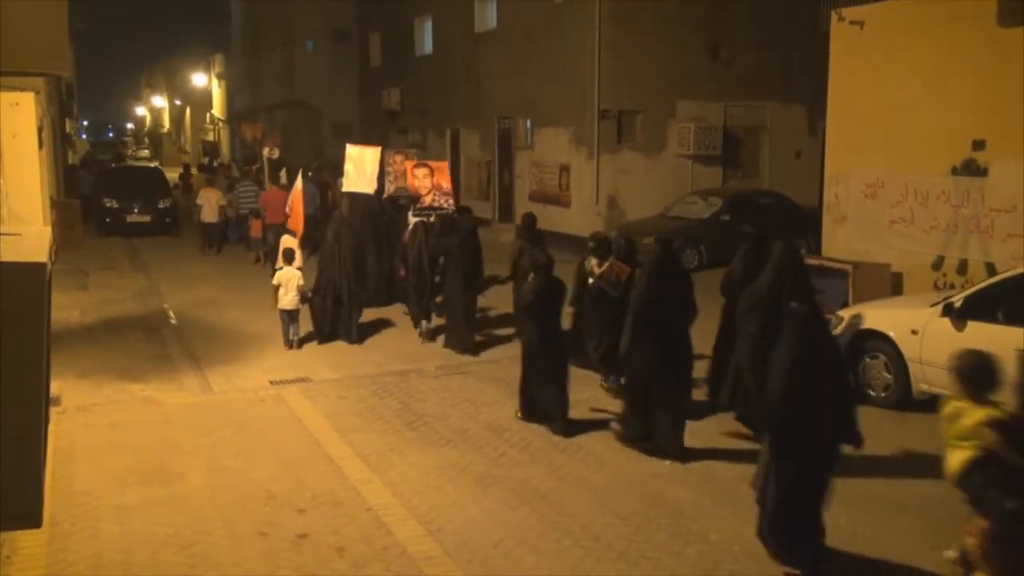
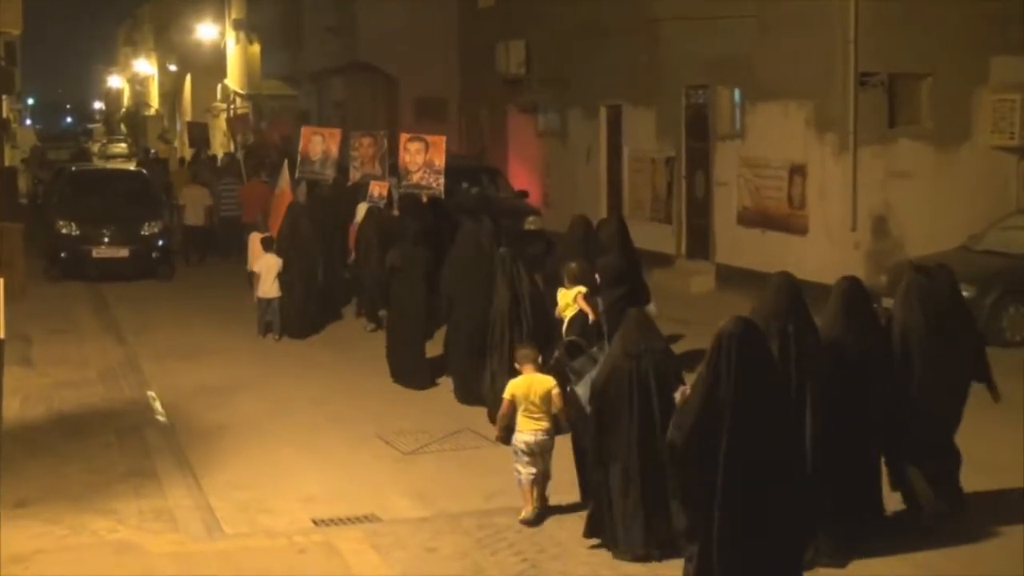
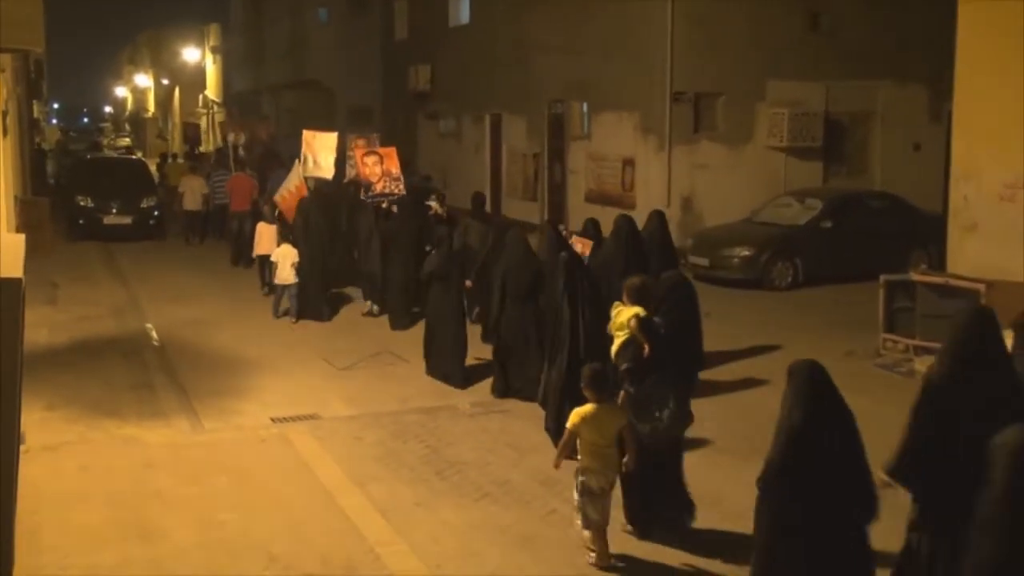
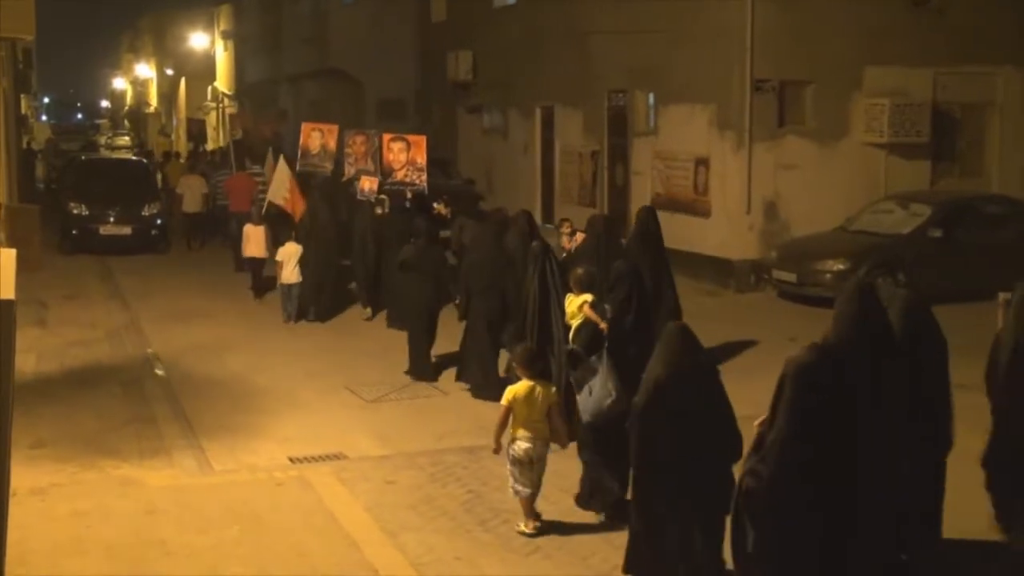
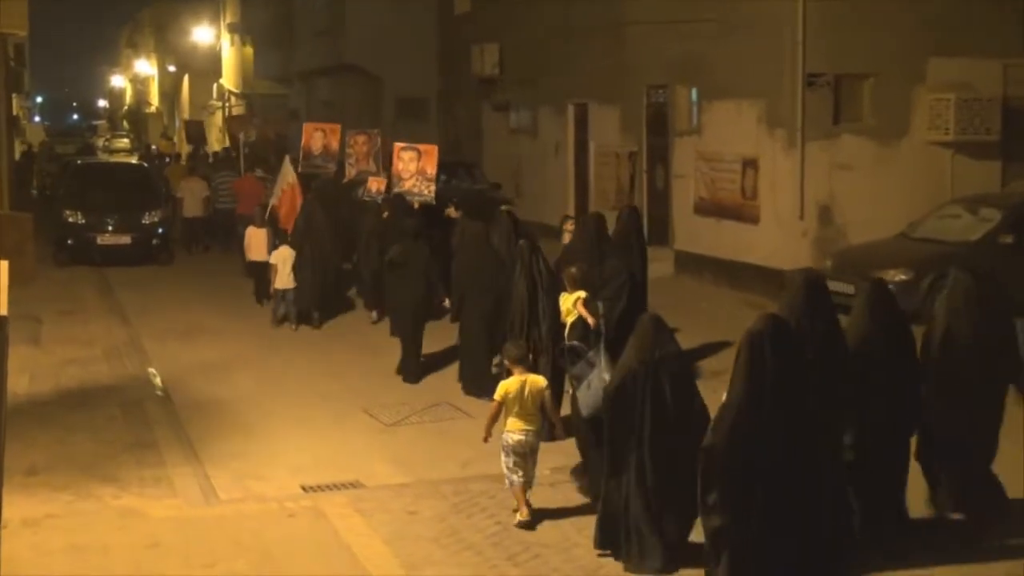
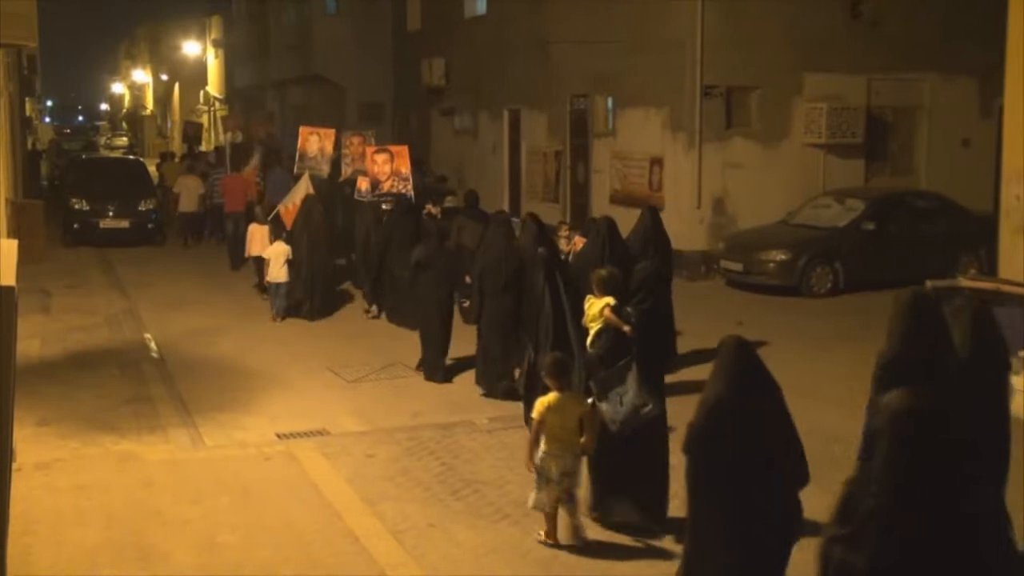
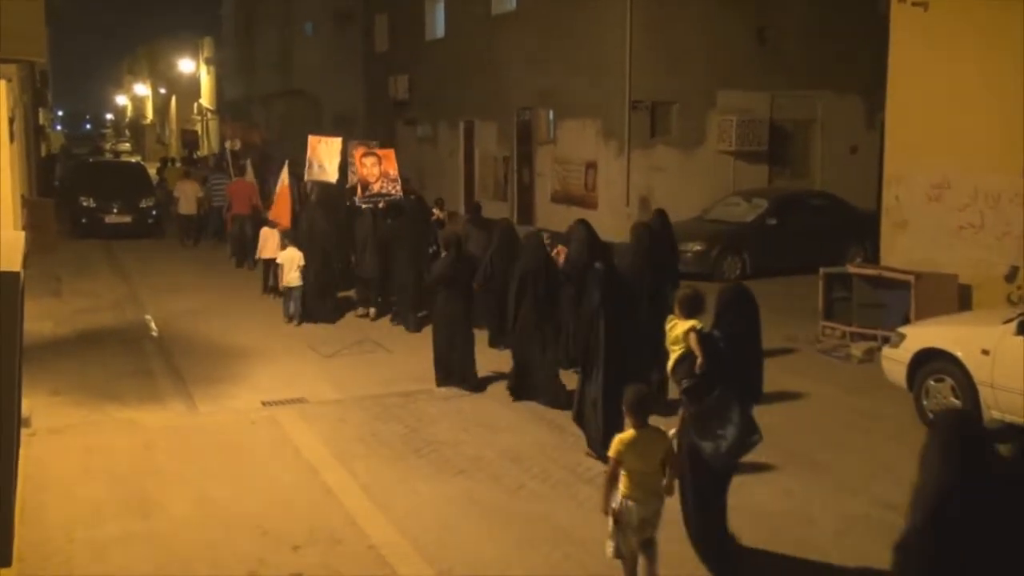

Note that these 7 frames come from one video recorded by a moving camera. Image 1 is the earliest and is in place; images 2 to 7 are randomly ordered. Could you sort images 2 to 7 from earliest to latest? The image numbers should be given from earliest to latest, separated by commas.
7, 3, 6, 4, 5, 2
